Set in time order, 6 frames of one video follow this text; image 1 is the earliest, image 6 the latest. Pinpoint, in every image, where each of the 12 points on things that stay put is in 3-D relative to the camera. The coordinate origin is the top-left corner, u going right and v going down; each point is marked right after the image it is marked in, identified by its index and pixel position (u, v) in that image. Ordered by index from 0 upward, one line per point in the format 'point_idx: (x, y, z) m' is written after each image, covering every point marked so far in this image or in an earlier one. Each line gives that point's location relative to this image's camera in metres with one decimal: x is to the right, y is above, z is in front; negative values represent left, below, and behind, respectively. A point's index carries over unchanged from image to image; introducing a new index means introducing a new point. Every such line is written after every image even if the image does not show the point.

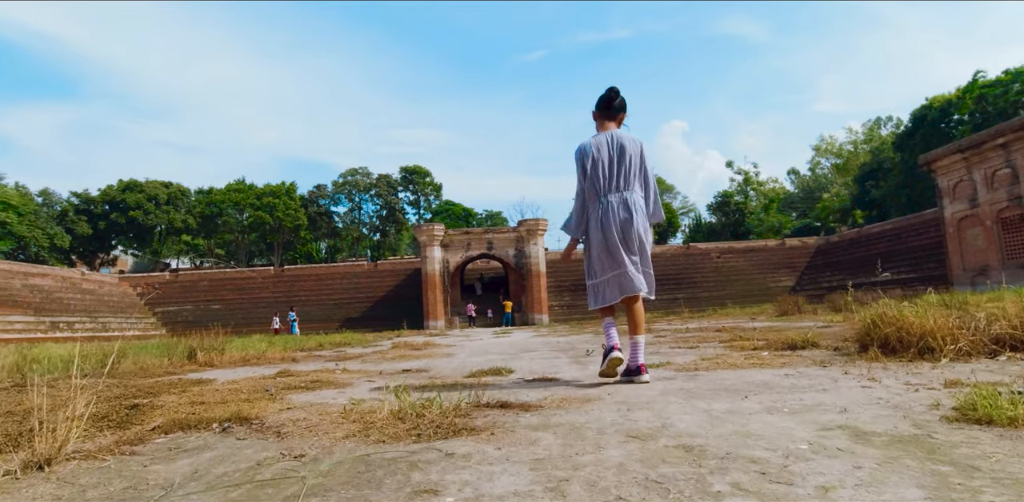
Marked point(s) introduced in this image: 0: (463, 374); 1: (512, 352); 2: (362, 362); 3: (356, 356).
0: (-0.4, -1.1, +5.1) m
1: (0.0, -1.4, +7.8) m
2: (-1.8, -1.4, +7.0) m
3: (-2.4, -1.6, +8.8) m
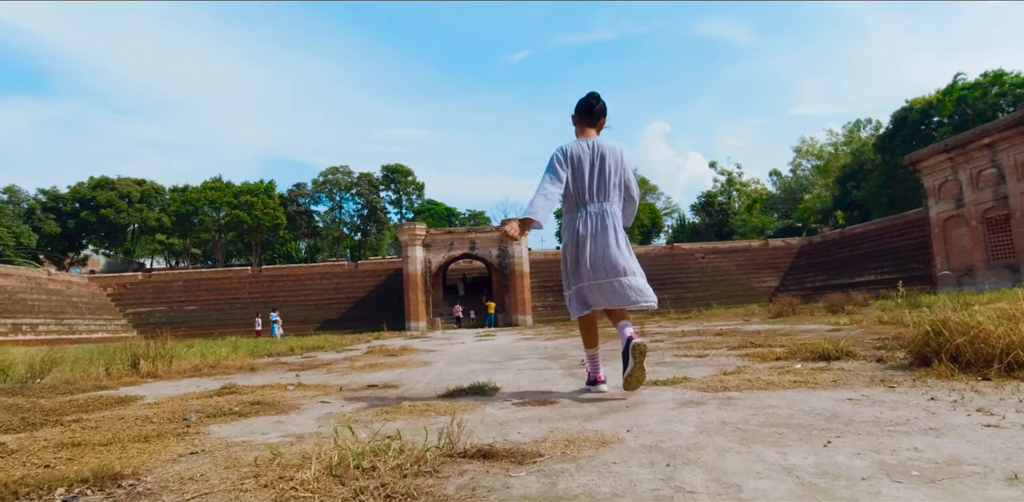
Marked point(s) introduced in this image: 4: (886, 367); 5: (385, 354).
0: (-0.6, -1.0, +4.4) m
1: (-0.2, -1.3, +7.0) m
2: (-2.0, -1.3, +6.1) m
3: (-2.6, -1.5, +7.9) m
4: (+2.4, -0.7, +3.6) m
5: (-2.1, -1.7, +9.6) m
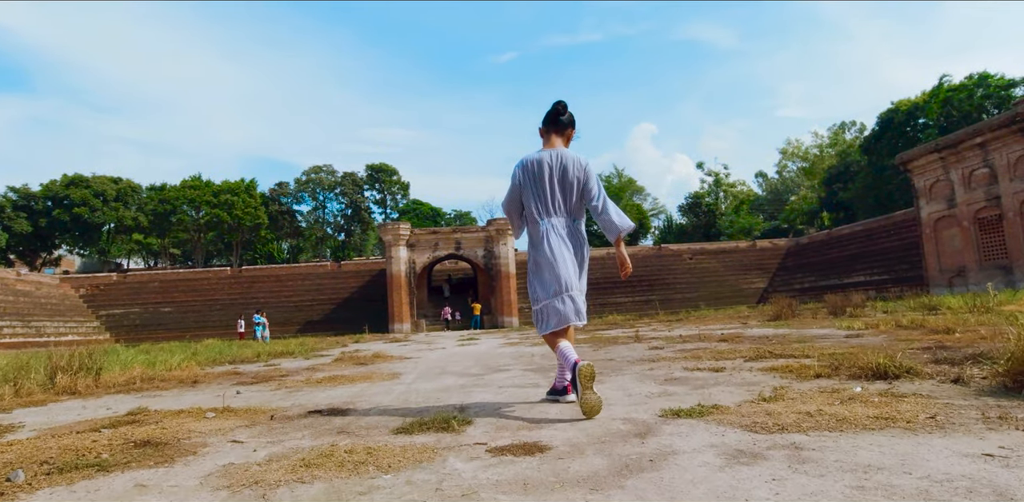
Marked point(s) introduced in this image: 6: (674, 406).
0: (-0.7, -1.0, +3.4) m
1: (-0.4, -1.3, +6.1) m
2: (-2.1, -1.2, +5.2) m
3: (-2.8, -1.5, +7.0) m
4: (+2.3, -0.7, +2.8) m
5: (-2.4, -1.7, +8.6) m
6: (+0.8, -0.8, +3.0) m
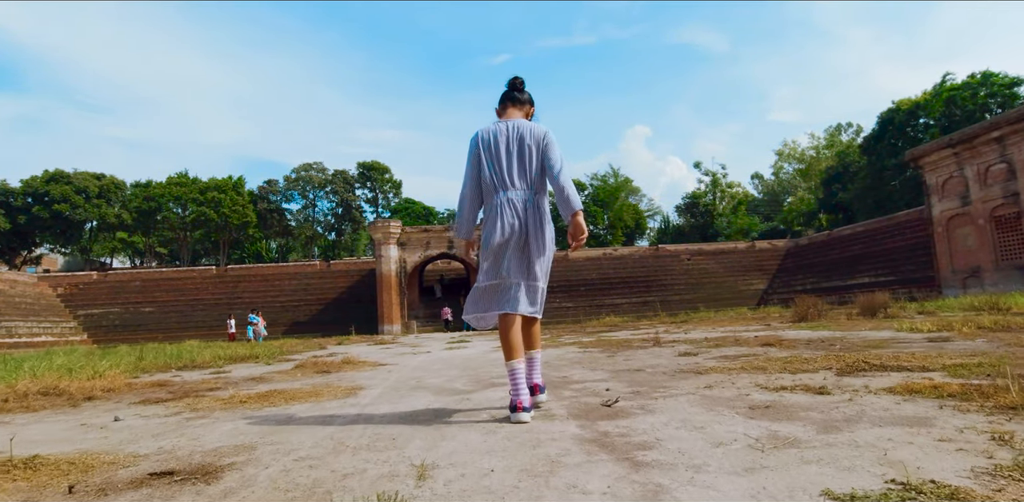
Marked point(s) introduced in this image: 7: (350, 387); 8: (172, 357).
0: (-0.7, -0.8, +1.9) m
1: (-0.4, -1.1, +4.6) m
2: (-2.2, -1.0, +3.7) m
3: (-2.8, -1.3, +5.4) m
4: (+2.3, -0.5, +1.3) m
5: (-2.4, -1.5, +7.1) m
6: (+0.8, -0.6, +1.5) m
7: (-1.4, -1.2, +5.0) m
8: (-7.0, -2.2, +11.9) m
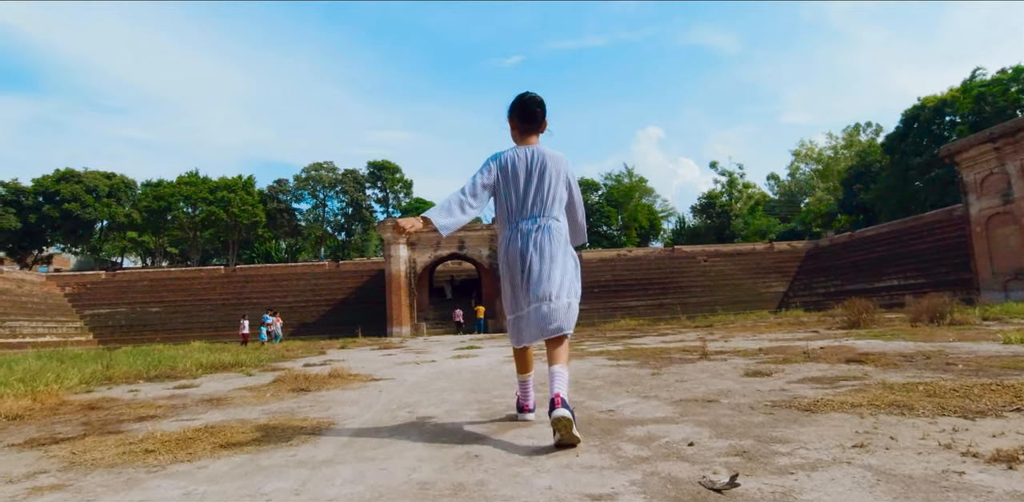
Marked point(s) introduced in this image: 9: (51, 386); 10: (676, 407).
0: (-0.6, -0.7, +0.7) m
1: (-0.2, -1.0, +3.3) m
2: (-2.0, -0.9, +2.4) m
3: (-2.7, -1.2, +4.2) m
4: (+2.4, -0.4, 0.0) m
5: (-2.2, -1.4, +5.9) m
6: (+0.9, -0.5, +0.2) m
7: (-1.2, -1.1, +3.7) m
8: (-6.7, -2.1, +10.7) m
9: (-5.2, -1.5, +6.4) m
10: (+1.0, -0.9, +3.3) m
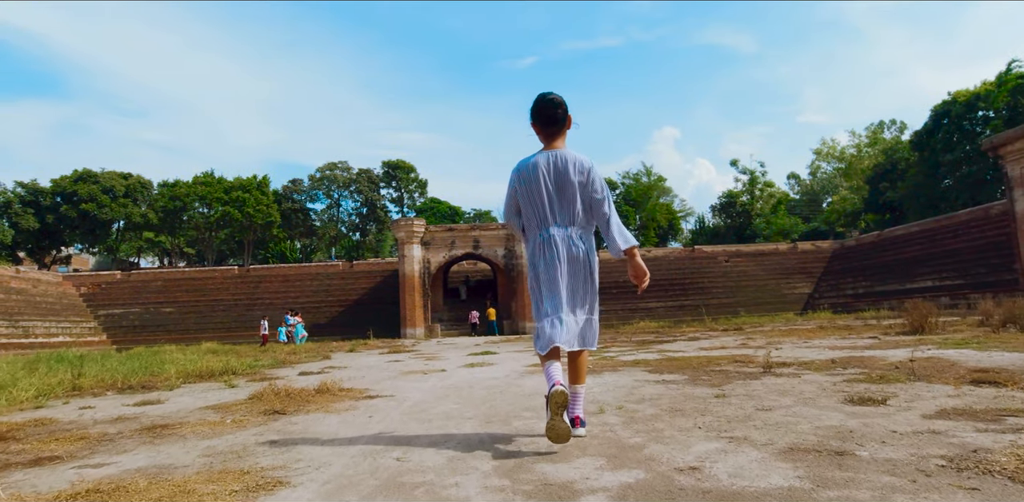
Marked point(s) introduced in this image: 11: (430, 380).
0: (-0.5, -0.6, -0.4) m
1: (-0.1, -0.9, +2.2) m
2: (-1.9, -0.9, +1.4) m
3: (-2.5, -1.1, +3.2) m
4: (+2.4, -0.3, -1.2) m
5: (-2.0, -1.3, +4.8) m
6: (+1.0, -0.4, -0.9) m
7: (-1.1, -1.0, +2.6) m
8: (-6.4, -2.0, +9.8) m
9: (-5.0, -1.4, +5.4) m
10: (+1.1, -0.8, +2.2) m
11: (-1.0, -1.5, +6.9) m
